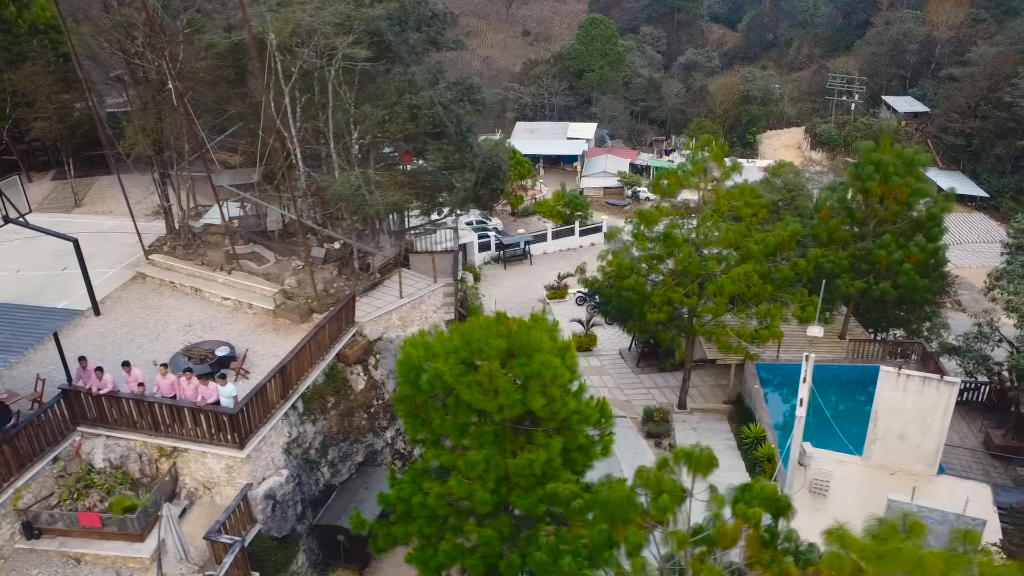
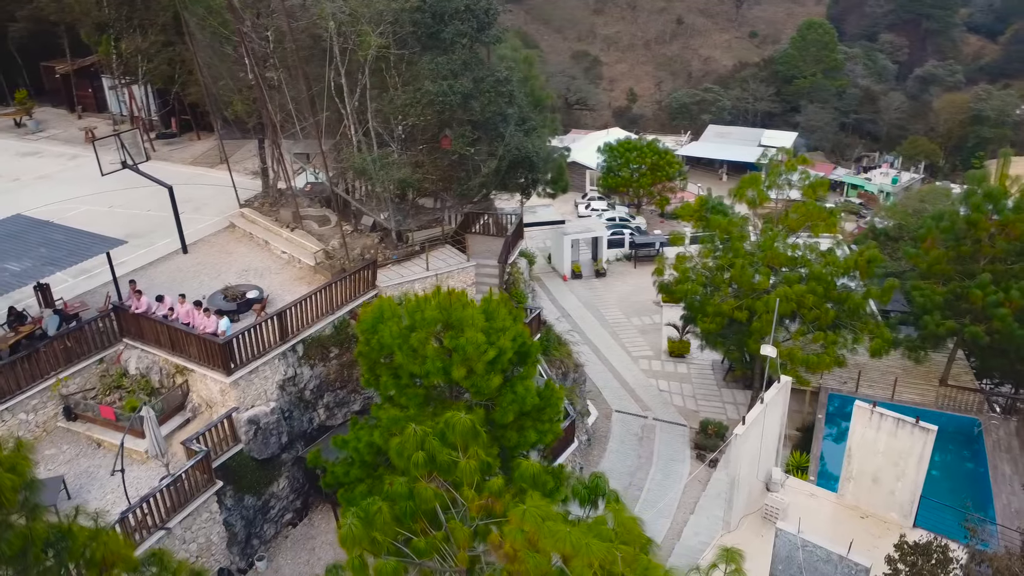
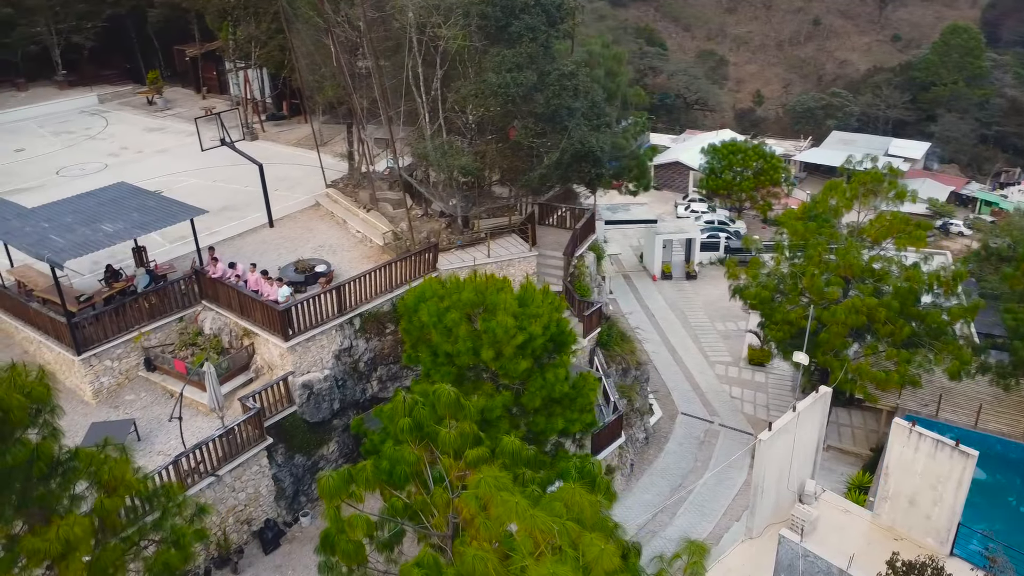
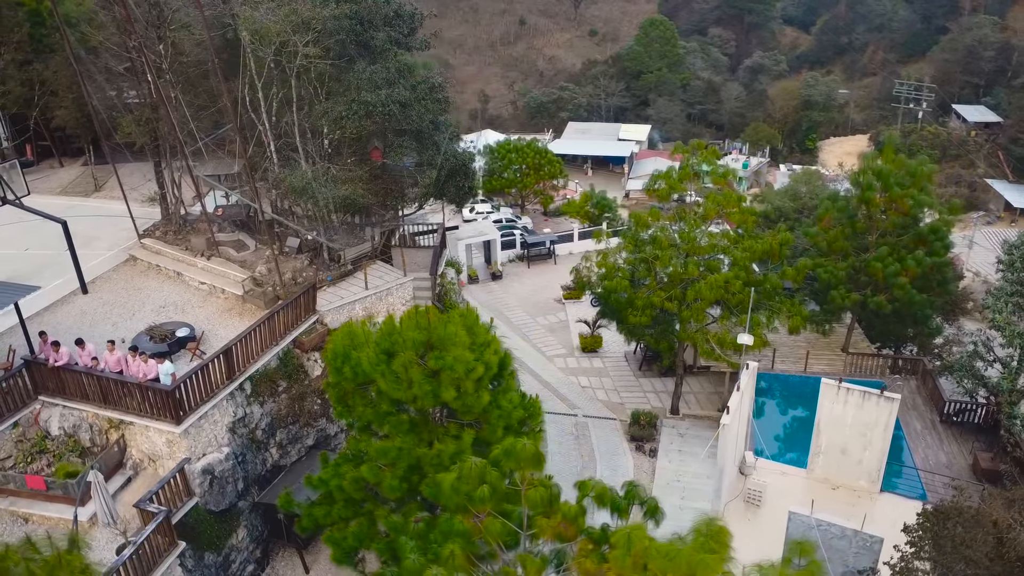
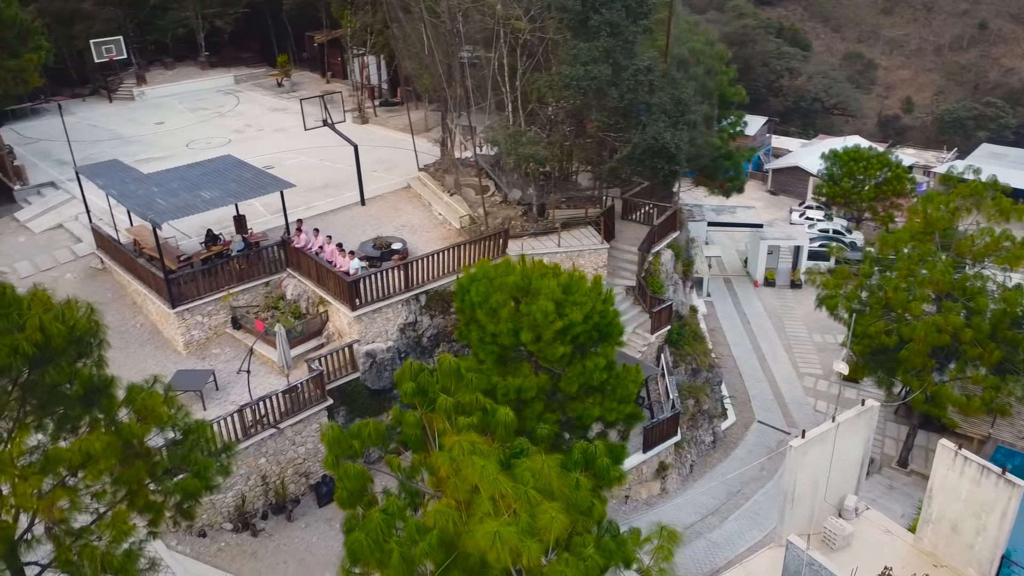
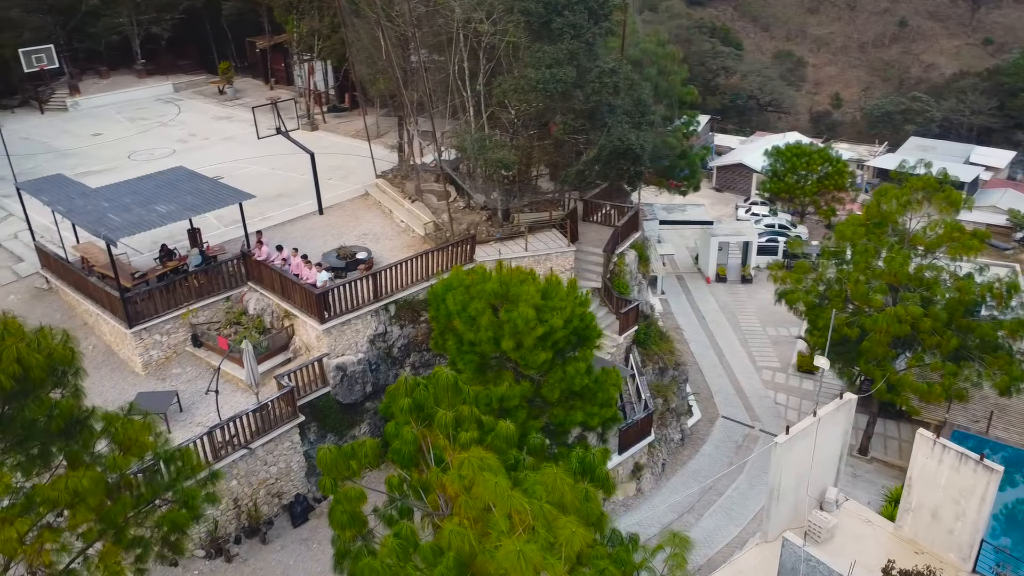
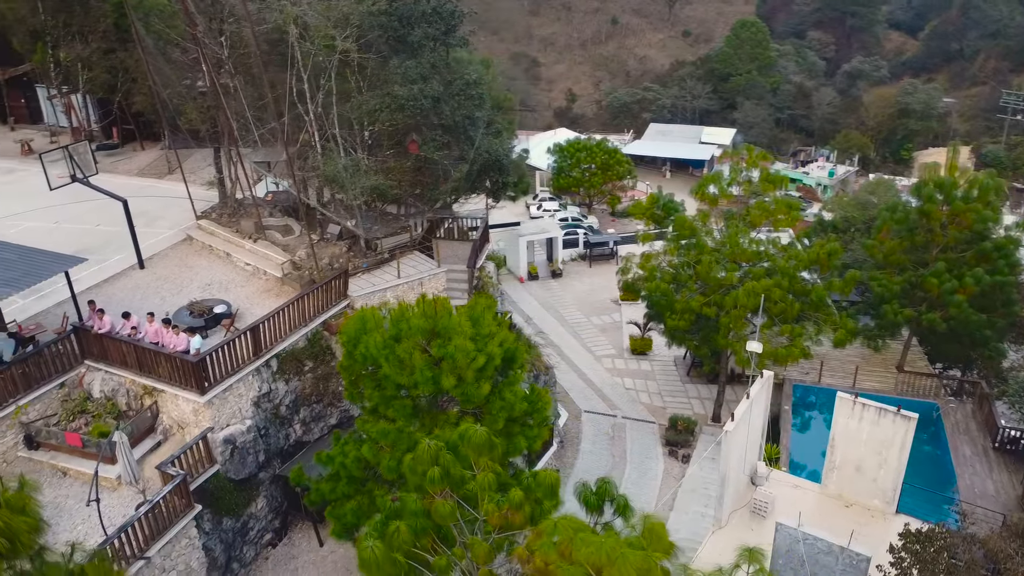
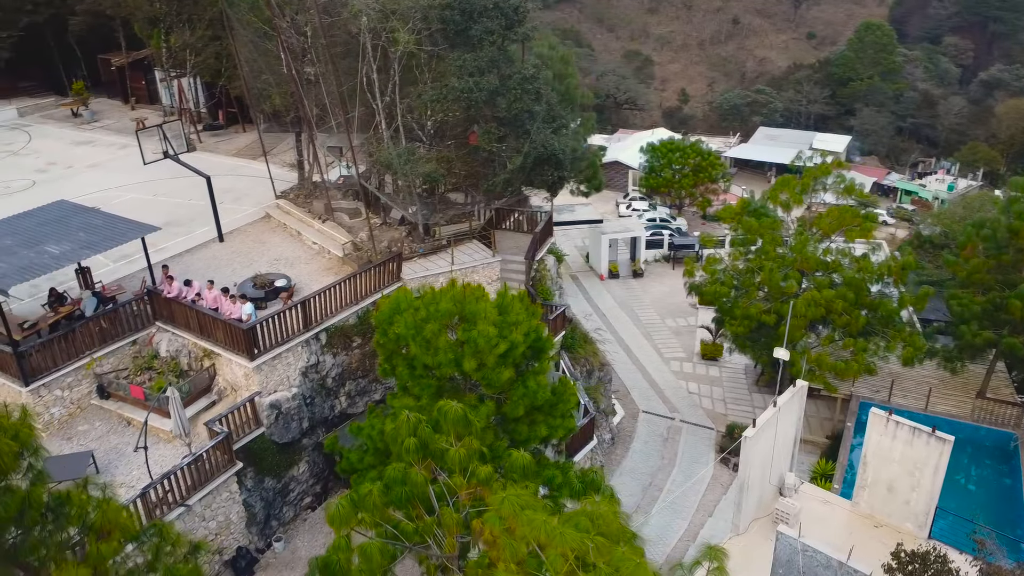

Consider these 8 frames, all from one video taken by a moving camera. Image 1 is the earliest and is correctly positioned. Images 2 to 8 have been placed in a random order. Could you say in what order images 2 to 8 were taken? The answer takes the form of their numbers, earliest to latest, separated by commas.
4, 7, 2, 8, 3, 6, 5
